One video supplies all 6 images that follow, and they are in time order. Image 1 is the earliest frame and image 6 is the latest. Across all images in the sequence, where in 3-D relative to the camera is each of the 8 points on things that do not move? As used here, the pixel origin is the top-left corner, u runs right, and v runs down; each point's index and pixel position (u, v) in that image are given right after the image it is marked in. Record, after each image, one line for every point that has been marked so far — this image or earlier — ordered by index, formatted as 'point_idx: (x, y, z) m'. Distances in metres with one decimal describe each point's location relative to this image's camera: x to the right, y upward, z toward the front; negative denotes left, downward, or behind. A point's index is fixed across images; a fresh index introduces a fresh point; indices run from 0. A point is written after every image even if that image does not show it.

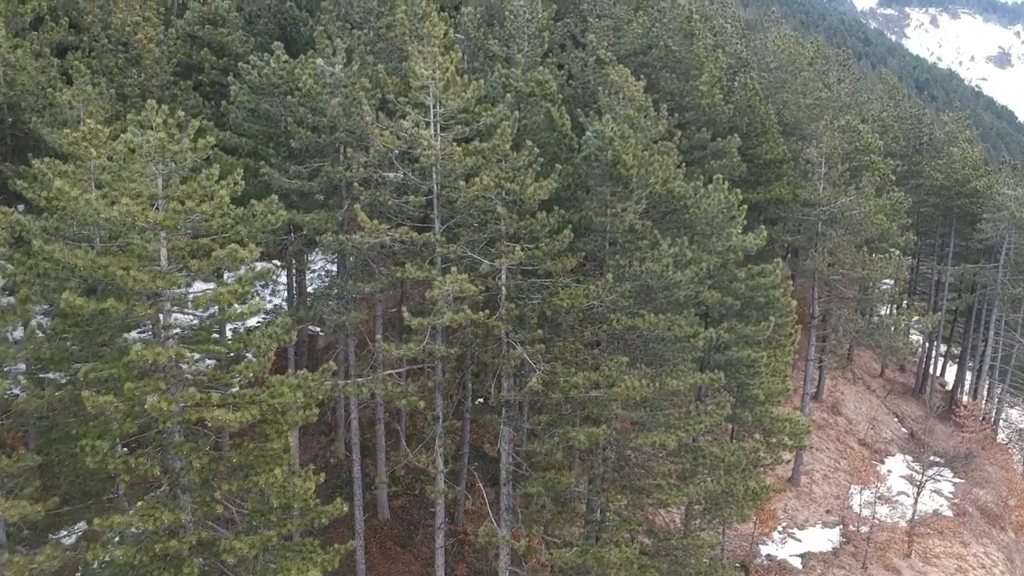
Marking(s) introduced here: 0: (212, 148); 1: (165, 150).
0: (-6.2, +2.9, +19.1) m
1: (-5.0, +2.0, +13.4) m
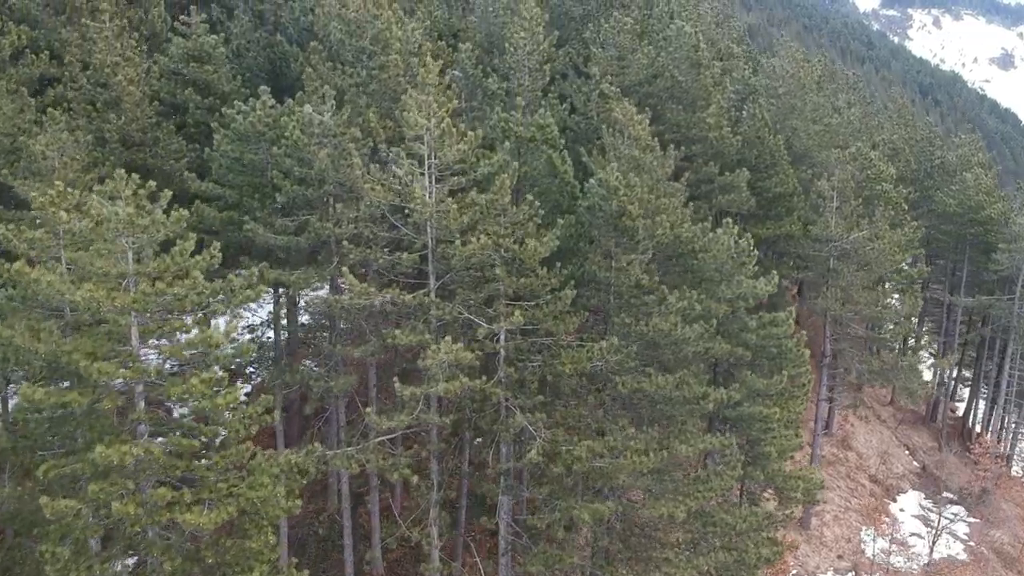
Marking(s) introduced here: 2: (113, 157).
0: (-6.2, +1.7, +18.0) m
1: (-5.0, +0.9, +12.4) m
2: (-8.2, +2.7, +19.1) m
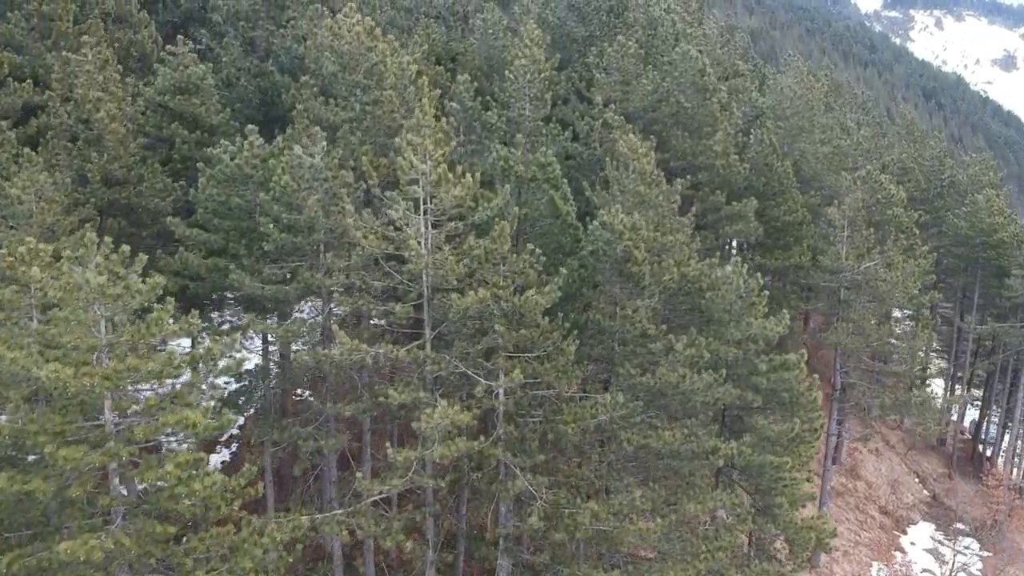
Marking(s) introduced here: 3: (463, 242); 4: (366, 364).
0: (-6.2, +0.8, +17.2) m
1: (-5.0, -0.1, +11.6) m
2: (-8.2, +1.8, +18.2) m
3: (-0.9, +0.8, +16.6) m
4: (-2.4, -1.3, +15.6) m
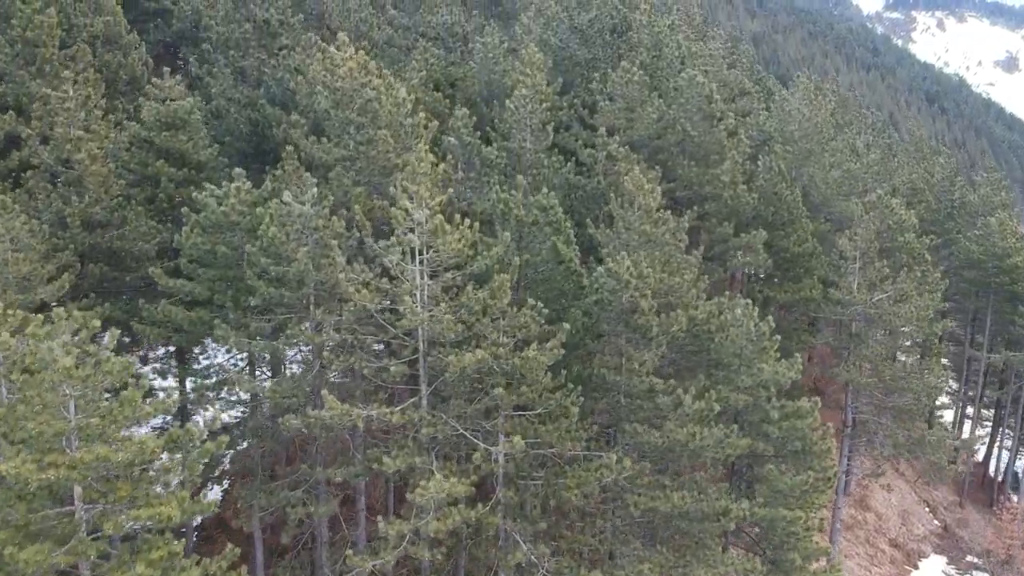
0: (-6.2, -0.1, +16.3) m
1: (-5.0, -1.0, +10.7) m
2: (-8.1, +0.9, +17.4) m
3: (-0.9, -0.1, +15.7) m
4: (-2.4, -2.2, +14.7) m
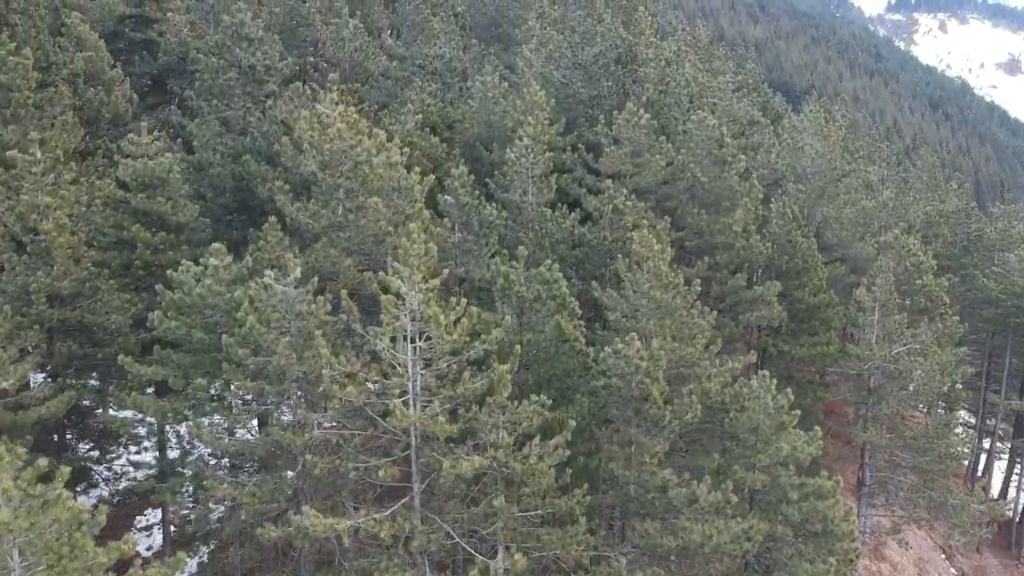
0: (-6.1, -1.5, +15.1) m
1: (-5.0, -2.4, +9.4) m
2: (-8.1, -0.5, +16.1) m
3: (-0.8, -1.5, +14.4) m
4: (-2.4, -3.6, +13.4) m
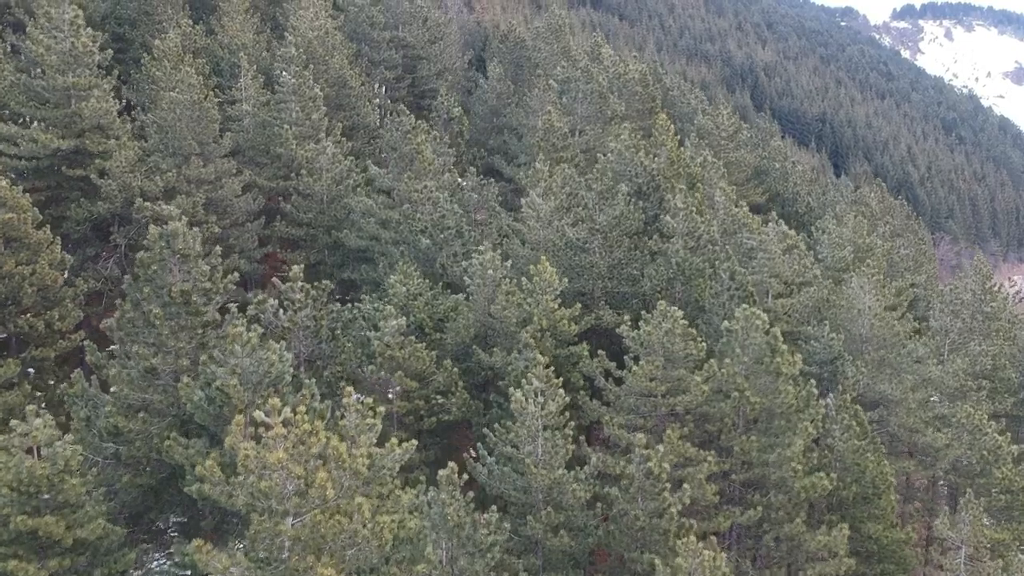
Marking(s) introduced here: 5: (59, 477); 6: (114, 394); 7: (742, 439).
0: (-6.1, -6.7, +10.5) m
1: (-5.0, -7.5, +4.9) m
2: (-8.0, -5.7, +11.5) m
3: (-0.8, -6.6, +9.9) m
4: (-2.3, -8.7, +8.9) m
5: (-6.7, -2.9, +13.8) m
6: (-6.8, -1.8, +15.9) m
7: (+4.7, -3.2, +19.3) m
